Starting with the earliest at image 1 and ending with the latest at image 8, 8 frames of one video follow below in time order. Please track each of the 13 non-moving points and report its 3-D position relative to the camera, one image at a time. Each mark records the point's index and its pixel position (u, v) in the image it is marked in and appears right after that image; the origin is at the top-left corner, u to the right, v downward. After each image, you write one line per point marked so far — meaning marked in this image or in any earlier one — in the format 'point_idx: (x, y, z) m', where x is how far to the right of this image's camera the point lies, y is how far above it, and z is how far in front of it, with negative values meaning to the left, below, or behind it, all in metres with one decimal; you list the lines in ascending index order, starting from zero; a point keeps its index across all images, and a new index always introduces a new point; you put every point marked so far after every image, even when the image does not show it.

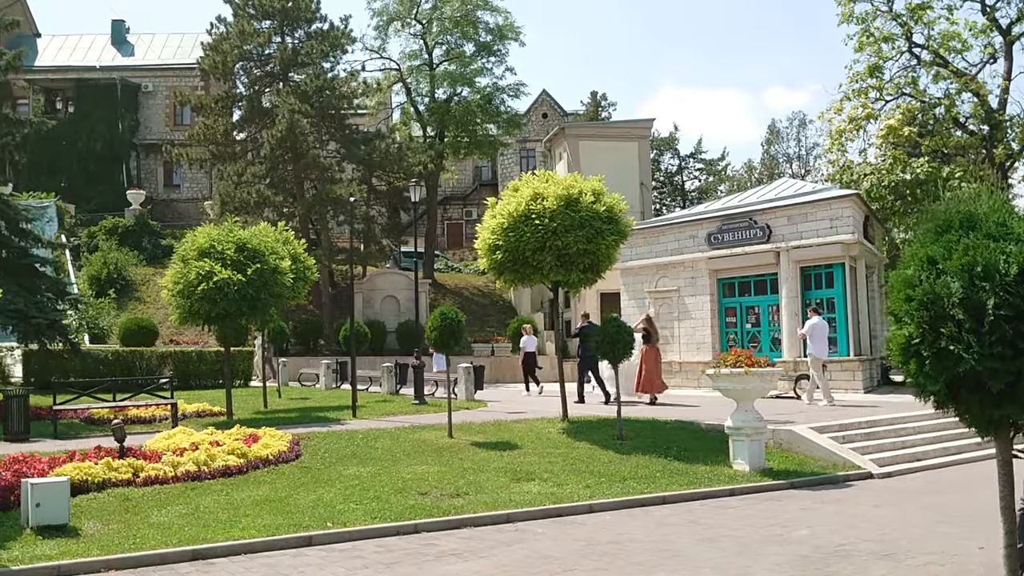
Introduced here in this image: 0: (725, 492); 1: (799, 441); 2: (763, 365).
0: (+2.4, -2.3, +11.2) m
1: (+3.8, -2.0, +13.5) m
2: (+3.1, -0.9, +12.5) m
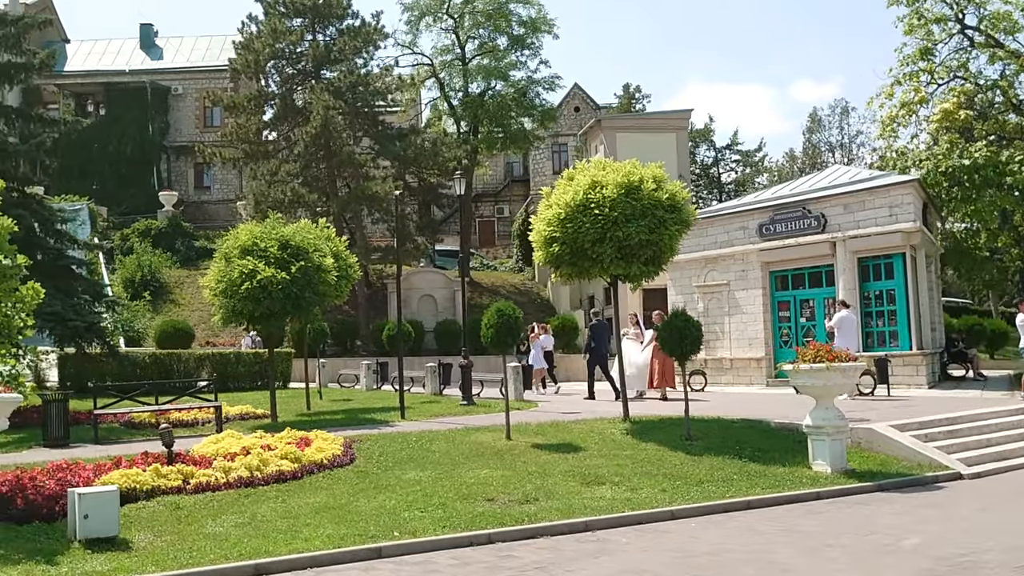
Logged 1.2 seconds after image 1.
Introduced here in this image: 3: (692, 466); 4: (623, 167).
0: (+3.1, -2.2, +10.5) m
1: (+4.6, -1.9, +12.8) m
2: (+3.9, -0.8, +11.8) m
3: (+2.1, -2.1, +11.6) m
4: (+1.6, +1.7, +14.1) m
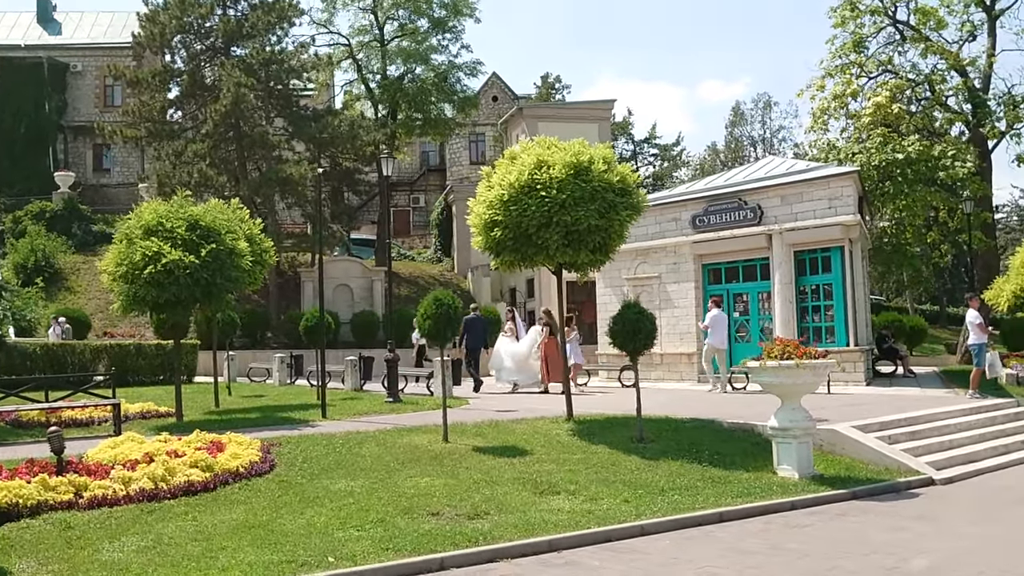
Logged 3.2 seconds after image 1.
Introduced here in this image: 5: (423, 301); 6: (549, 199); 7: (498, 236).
0: (+2.6, -2.1, +9.6) m
1: (+3.9, -1.8, +12.0) m
2: (+3.3, -0.7, +10.9) m
3: (+1.4, -1.9, +10.6) m
4: (+0.8, +1.8, +13.1) m
5: (-1.2, -0.2, +13.2) m
6: (+0.5, +1.1, +12.5) m
7: (-0.2, +0.7, +12.9) m
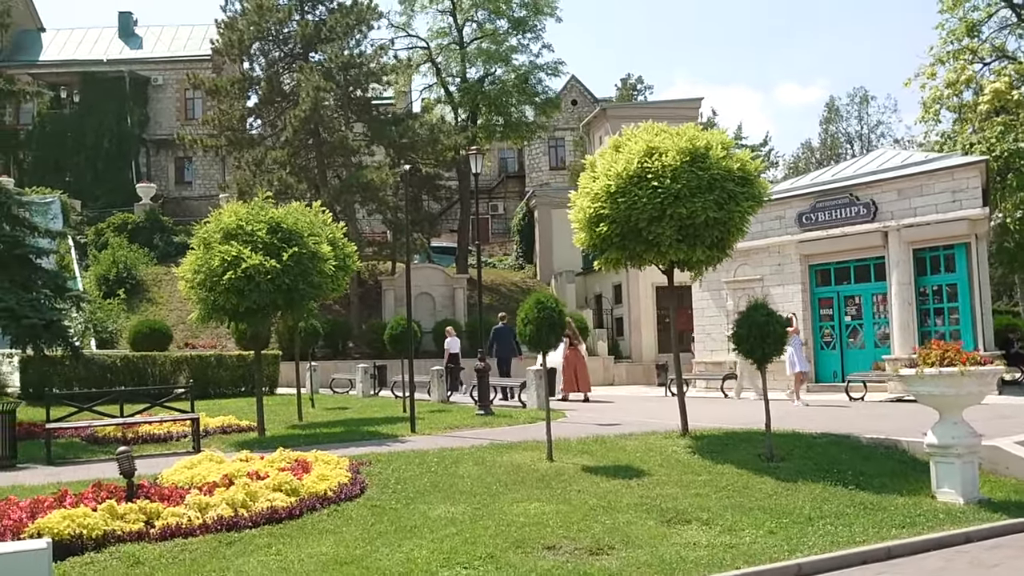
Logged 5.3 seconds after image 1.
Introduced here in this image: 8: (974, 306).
0: (+3.6, -2.0, +8.2) m
1: (+5.1, -1.8, +10.4) m
2: (+4.4, -0.7, +9.5) m
3: (+2.5, -1.9, +9.3) m
4: (+2.0, +1.8, +11.8) m
5: (+0.1, -0.2, +12.0) m
6: (+1.7, +1.1, +11.3) m
7: (+1.1, +0.7, +11.7) m
8: (+8.6, -0.3, +18.9) m
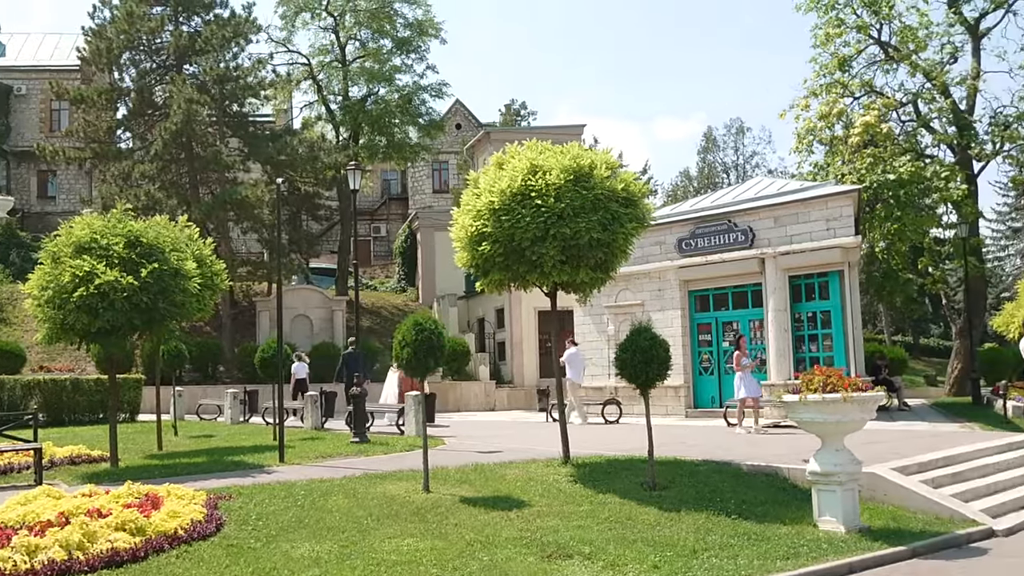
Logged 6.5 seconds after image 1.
0: (+2.6, -2.2, +8.0) m
1: (+3.8, -2.0, +10.4) m
2: (+3.2, -0.9, +9.4) m
3: (+1.4, -2.1, +8.9) m
4: (+0.6, +1.6, +11.5) m
5: (-1.3, -0.4, +11.5) m
6: (+0.4, +0.9, +10.9) m
7: (-0.3, +0.4, +11.3) m
8: (+6.4, -0.8, +19.3) m
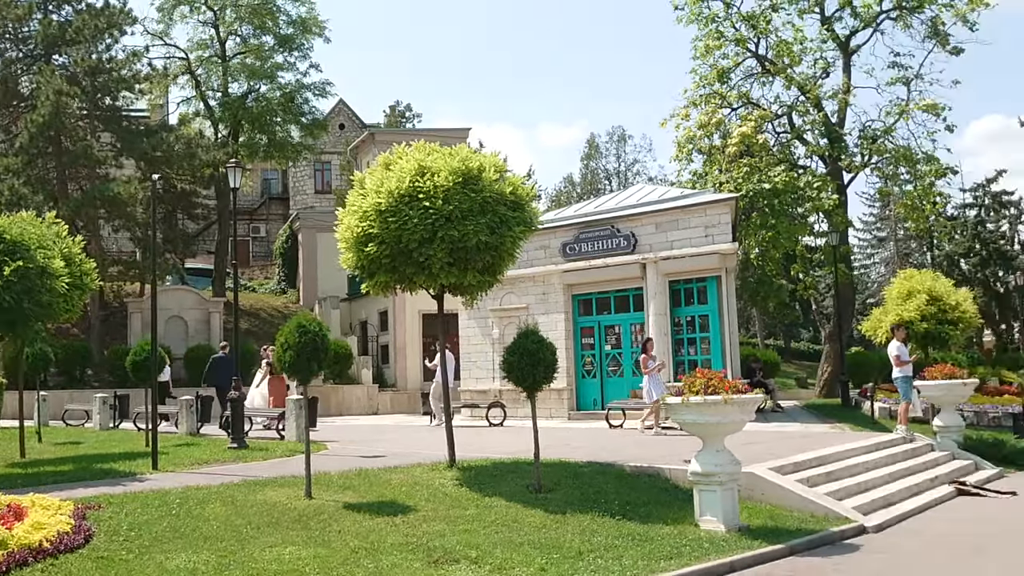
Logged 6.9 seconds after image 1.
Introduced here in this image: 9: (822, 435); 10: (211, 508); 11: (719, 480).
0: (+1.7, -2.3, +8.1) m
1: (+2.6, -2.1, +10.7) m
2: (+2.2, -1.0, +9.6) m
3: (+0.4, -2.2, +9.0) m
4: (-0.6, +1.5, +11.4) m
5: (-2.6, -0.4, +11.2) m
6: (-0.9, +0.8, +10.8) m
7: (-1.5, +0.4, +11.1) m
8: (+4.2, -0.9, +19.8) m
9: (+4.6, -2.2, +15.1) m
10: (-2.8, -2.0, +9.4) m
11: (+1.9, -1.8, +9.4) m
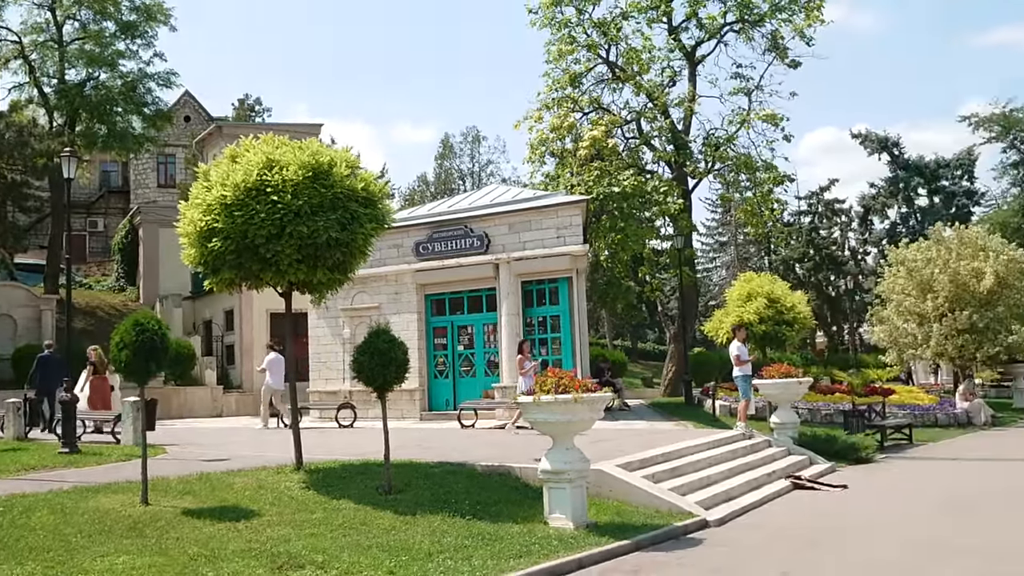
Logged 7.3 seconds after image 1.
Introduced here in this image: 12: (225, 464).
0: (+0.5, -2.2, +8.2) m
1: (+1.0, -2.1, +10.9) m
2: (+0.7, -1.0, +9.7) m
3: (-0.9, -2.1, +8.9) m
4: (-2.3, +1.6, +11.1) m
5: (-4.1, -0.4, +10.6) m
6: (-2.4, +0.9, +10.5) m
7: (-3.1, +0.4, +10.7) m
8: (+1.2, -1.0, +20.1) m
9: (+2.4, -2.2, +15.5) m
10: (-4.1, -2.0, +8.8) m
11: (+0.5, -1.8, +9.5) m
12: (-3.5, -2.1, +12.3) m
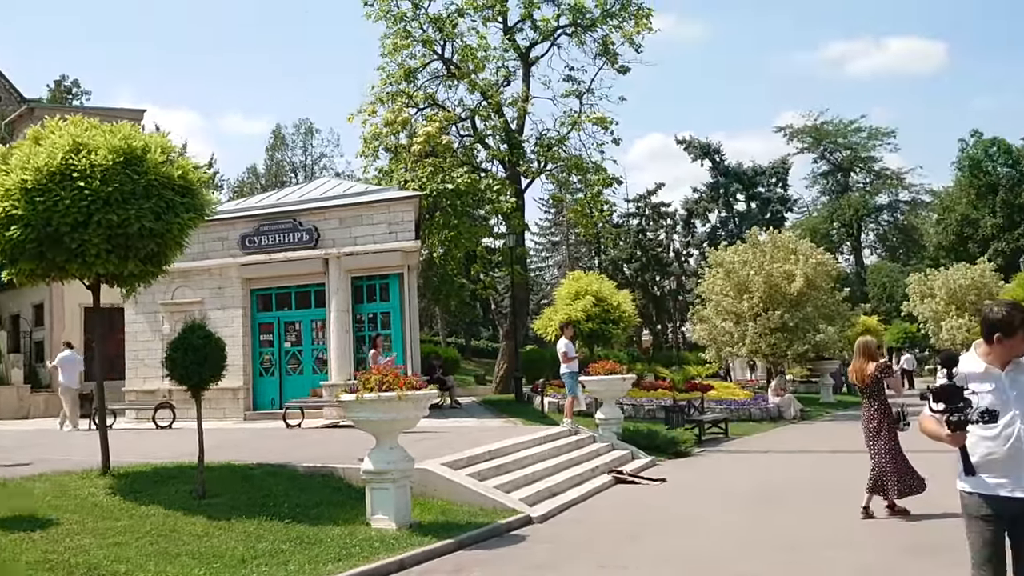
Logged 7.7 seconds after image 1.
0: (-0.9, -2.2, +8.1) m
1: (-0.8, -2.1, +10.8) m
2: (-0.9, -0.9, +9.6) m
3: (-2.4, -2.1, +8.5) m
4: (-4.1, +1.6, +10.5) m
5: (-5.9, -0.3, +9.7) m
6: (-4.1, +0.9, +9.9) m
7: (-4.9, +0.5, +9.9) m
8: (-2.1, -0.9, +19.9) m
9: (-0.3, -2.2, +15.6) m
10: (-5.6, -1.9, +7.9) m
11: (-1.1, -1.8, +9.4) m
12: (-5.5, -2.1, +11.5) m
